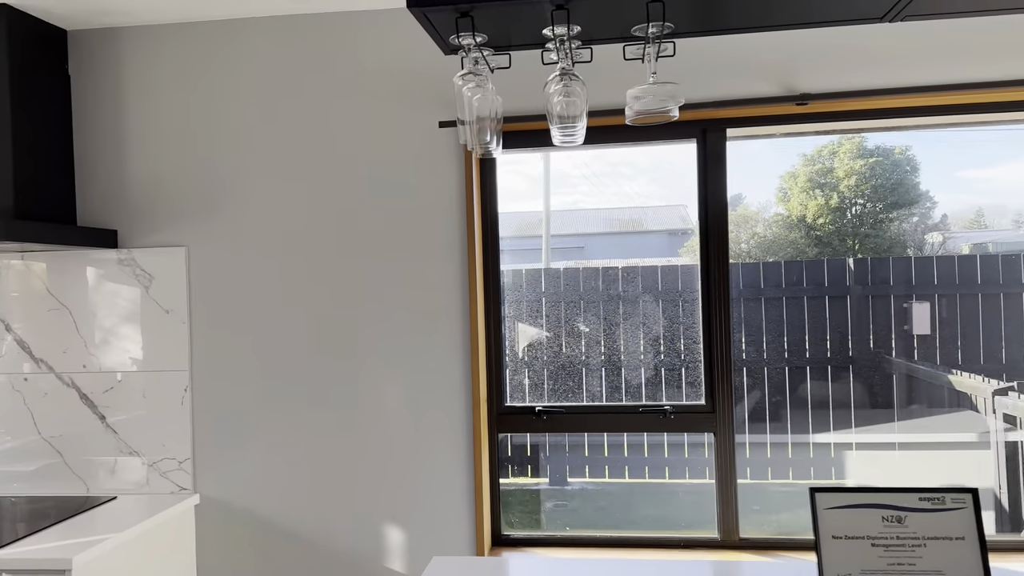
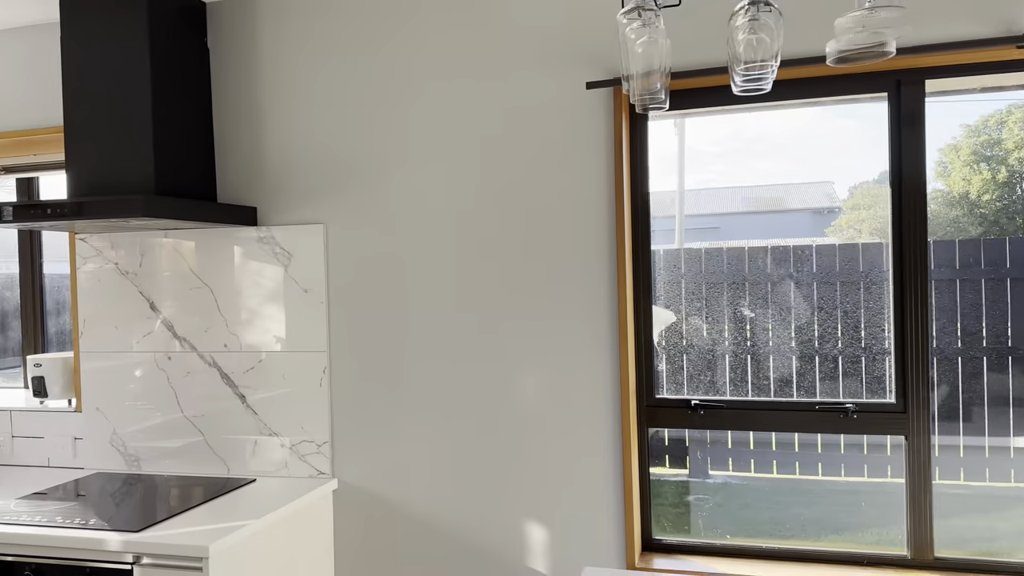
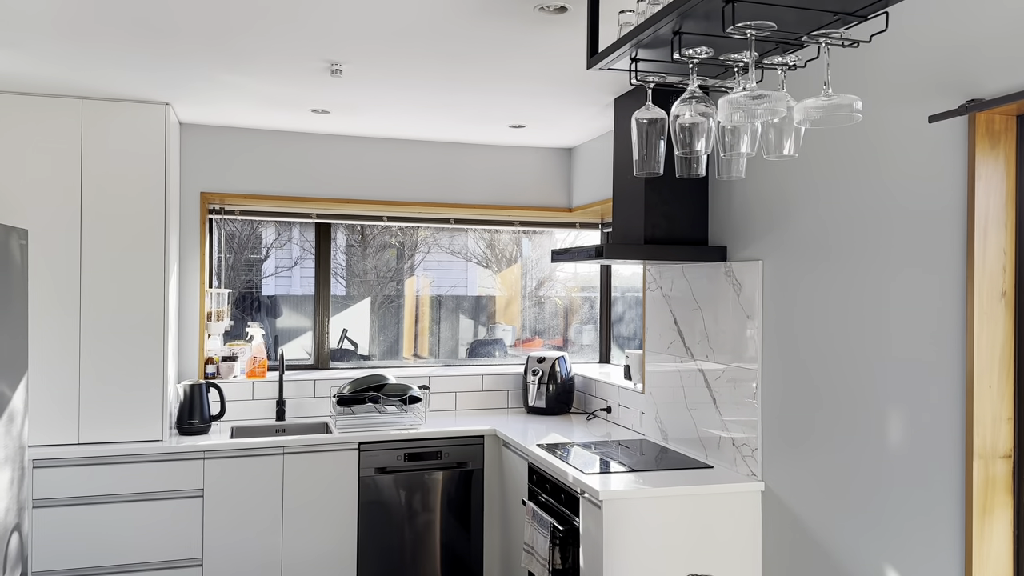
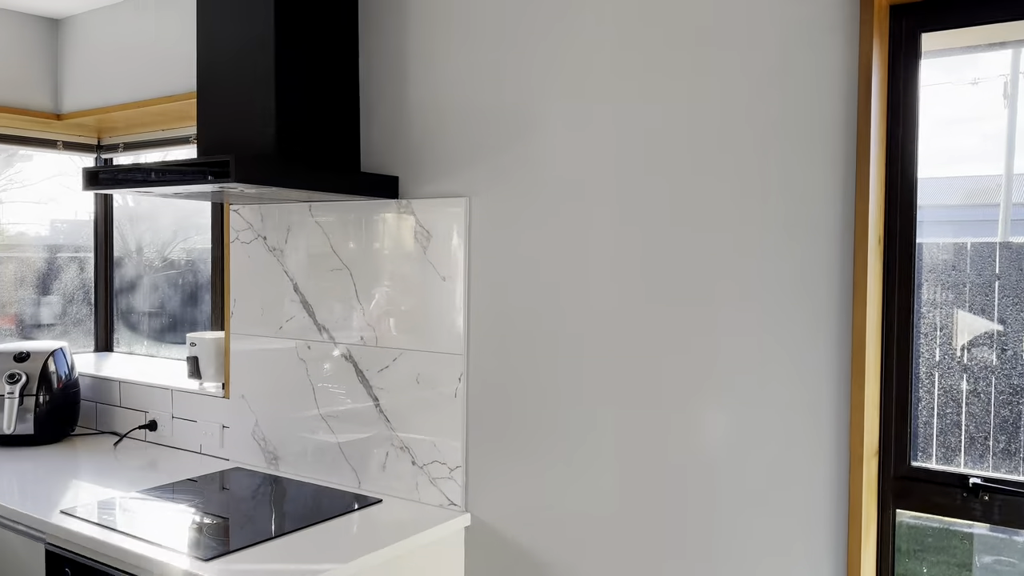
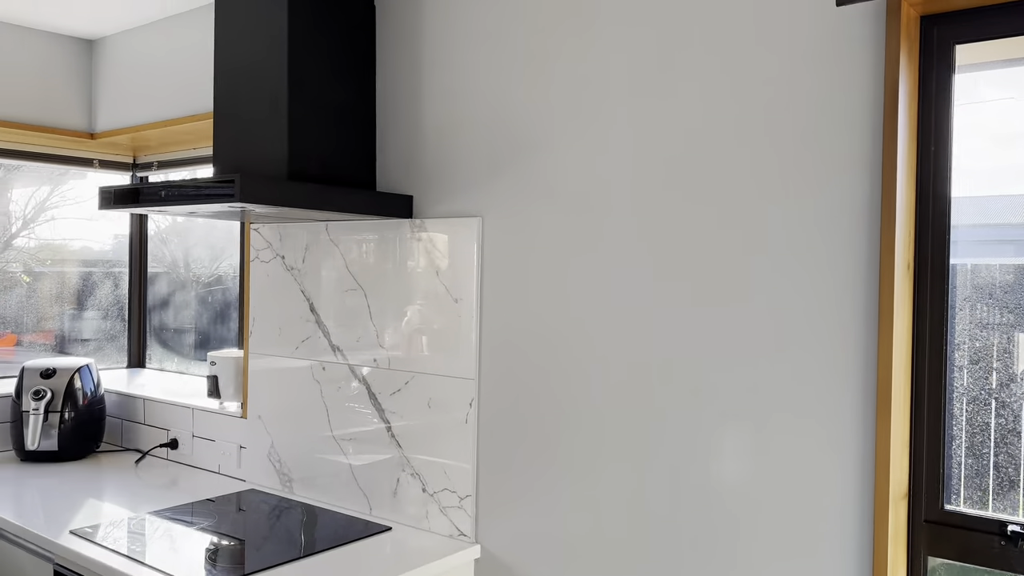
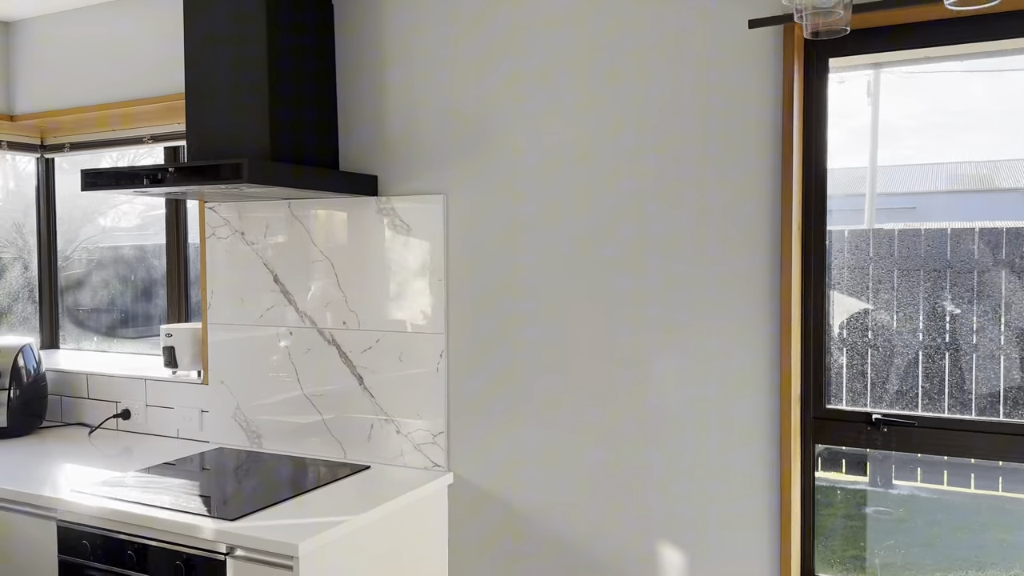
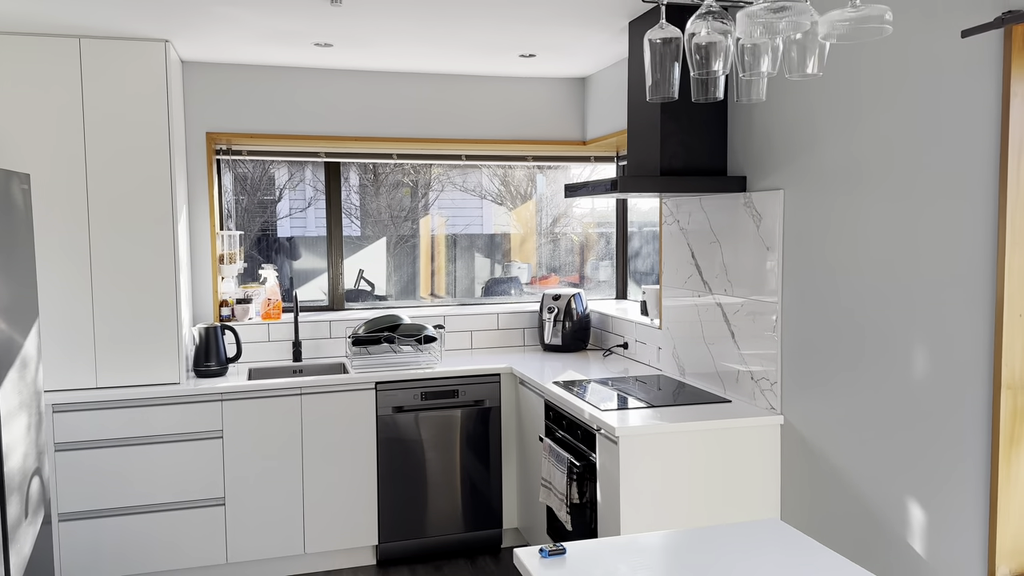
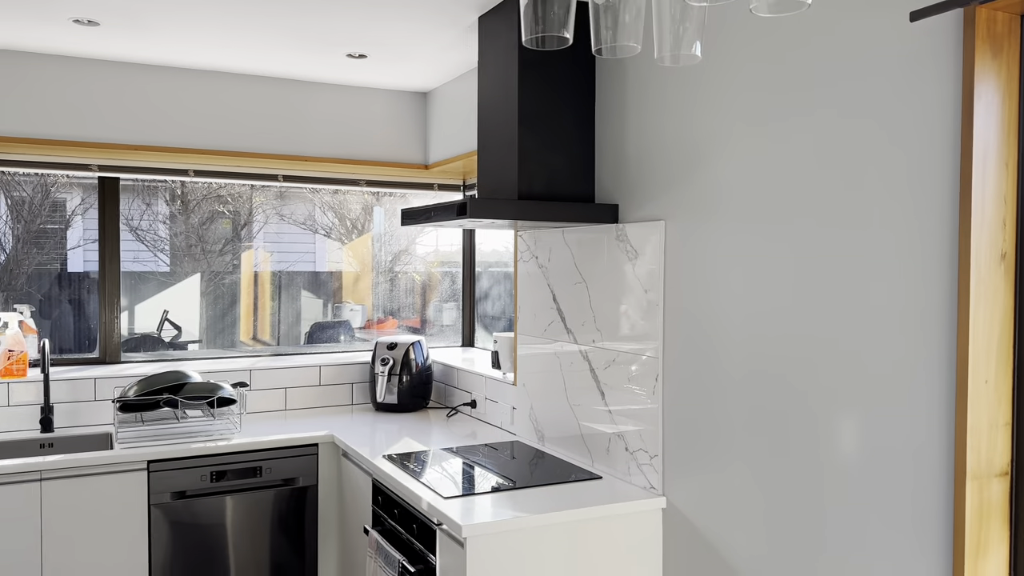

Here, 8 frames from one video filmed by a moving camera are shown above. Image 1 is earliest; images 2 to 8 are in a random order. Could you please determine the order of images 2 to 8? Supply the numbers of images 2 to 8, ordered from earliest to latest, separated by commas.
2, 6, 4, 5, 8, 7, 3
